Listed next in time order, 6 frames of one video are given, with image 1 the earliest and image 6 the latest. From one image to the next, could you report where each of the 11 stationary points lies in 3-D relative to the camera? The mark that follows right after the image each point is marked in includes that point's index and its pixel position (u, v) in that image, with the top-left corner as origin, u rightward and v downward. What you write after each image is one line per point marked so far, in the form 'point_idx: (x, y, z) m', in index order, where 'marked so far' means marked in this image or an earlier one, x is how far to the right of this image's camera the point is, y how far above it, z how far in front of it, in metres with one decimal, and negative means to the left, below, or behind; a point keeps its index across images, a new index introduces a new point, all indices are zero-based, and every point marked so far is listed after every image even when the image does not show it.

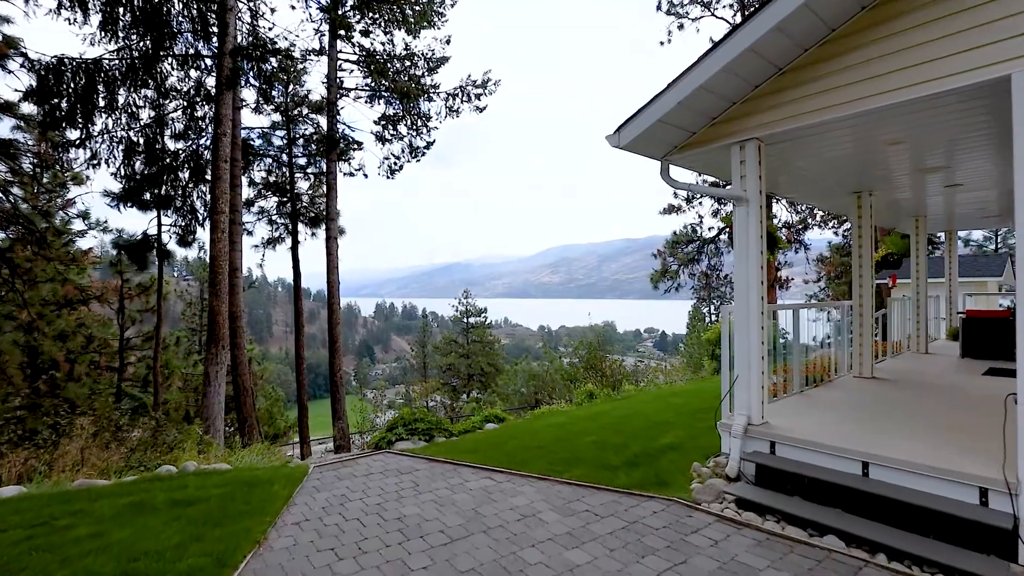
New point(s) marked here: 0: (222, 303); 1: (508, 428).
0: (-3.5, -0.2, +5.8) m
1: (0.0, -1.5, +5.2) m
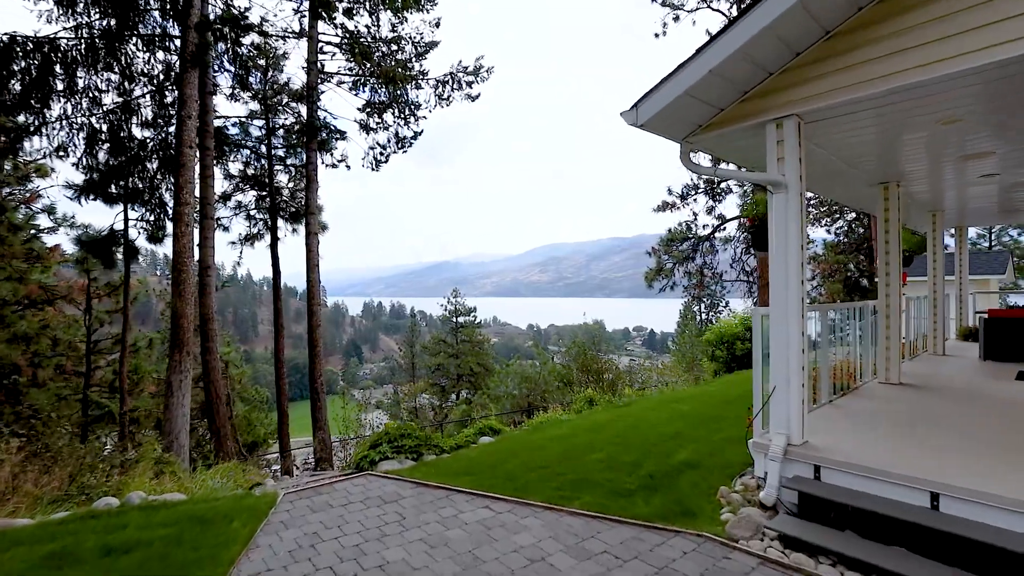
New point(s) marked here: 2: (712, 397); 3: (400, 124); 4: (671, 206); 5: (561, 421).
0: (-3.5, -0.2, +5.3) m
1: (-0.1, -1.5, +4.7) m
2: (+2.8, -1.5, +6.9) m
3: (-1.9, +2.8, +8.3) m
4: (+5.3, +2.8, +16.4) m
5: (+0.6, -1.6, +5.8) m
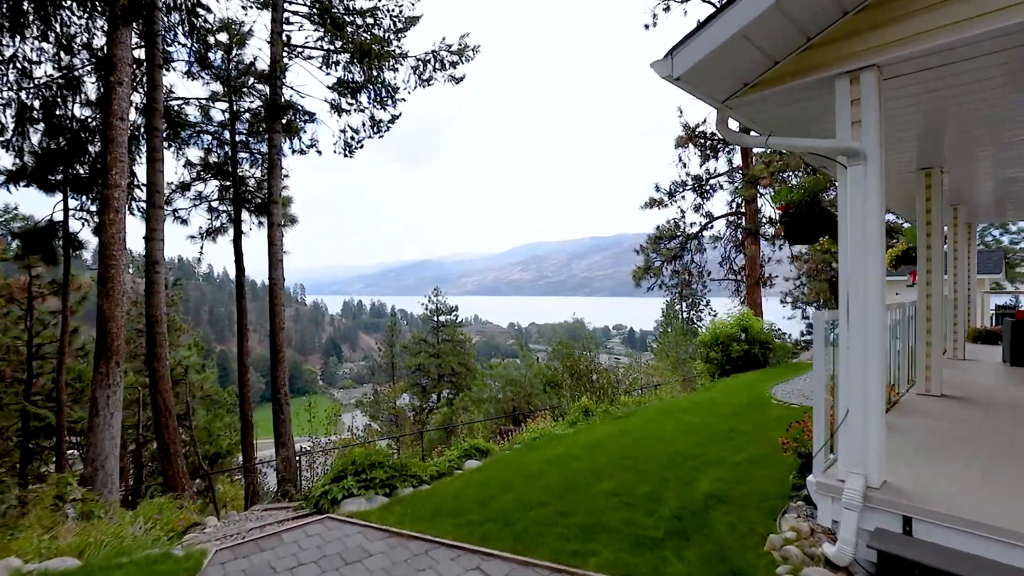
0: (-3.6, -0.2, +4.4) m
1: (-0.1, -1.5, +4.1) m
2: (+2.7, -1.5, +6.3) m
3: (-2.2, +2.8, +7.6) m
4: (+4.8, +2.8, +15.9) m
5: (+0.5, -1.6, +5.1) m
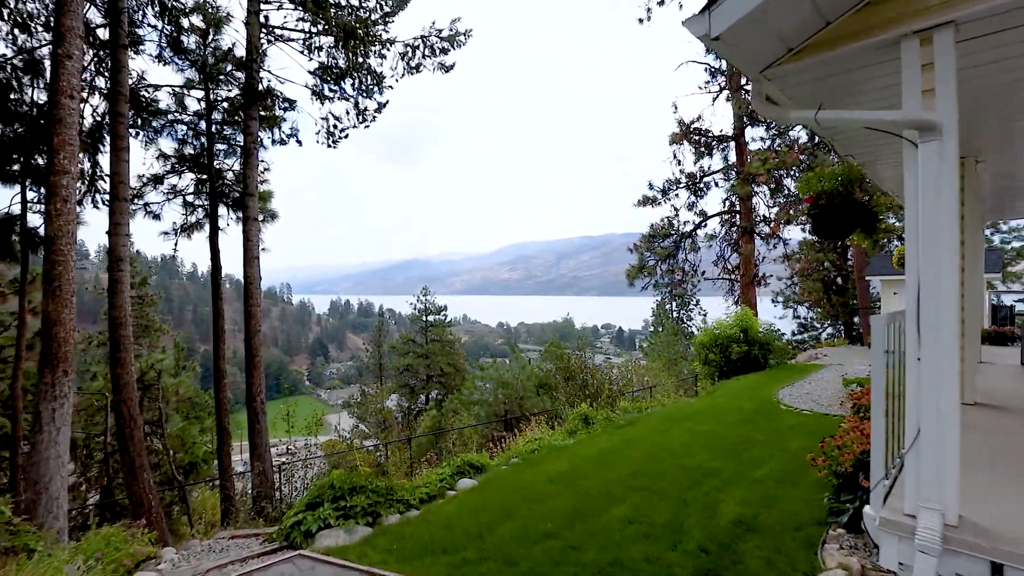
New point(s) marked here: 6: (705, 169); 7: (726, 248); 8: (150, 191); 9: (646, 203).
0: (-3.6, -0.2, +4.0) m
1: (-0.2, -1.5, +3.7) m
2: (+2.6, -1.5, +6.0) m
3: (-2.2, +2.8, +7.1) m
4: (+4.5, +2.8, +15.6) m
5: (+0.4, -1.6, +4.7) m
6: (+5.9, +3.6, +14.8) m
7: (+6.6, +1.2, +15.0) m
8: (-6.5, +1.7, +8.8) m
9: (+4.3, +2.7, +15.6) m
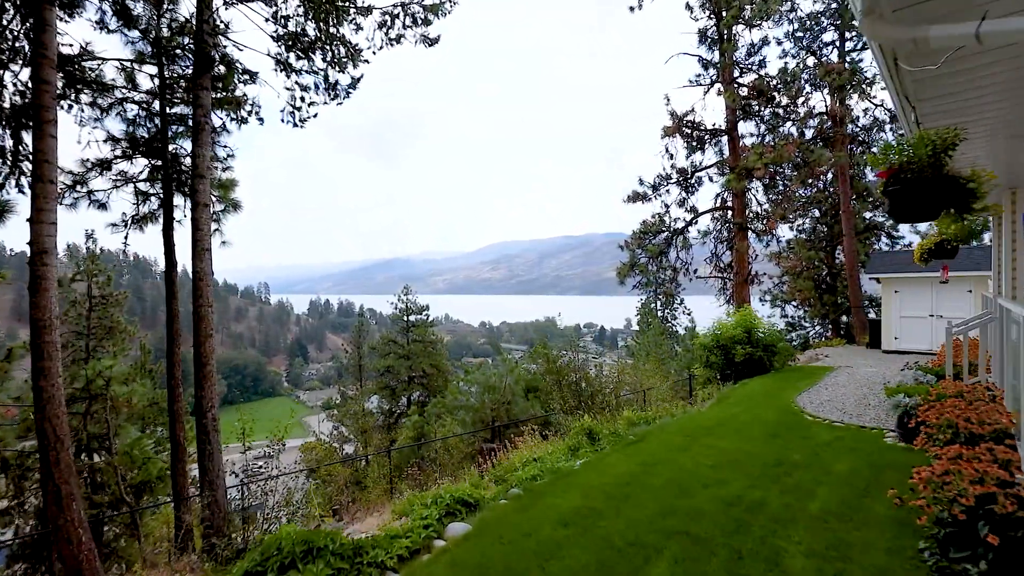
0: (-3.6, -0.1, +3.1) m
1: (-0.1, -1.5, +2.9) m
2: (+2.6, -1.5, +5.3) m
3: (-2.4, +2.9, +6.3) m
4: (+4.1, +2.9, +15.0) m
5: (+0.4, -1.5, +4.0) m
6: (+5.5, +3.7, +14.3) m
7: (+6.2, +1.3, +14.5) m
8: (-6.7, +1.8, +7.8) m
9: (+3.9, +2.8, +15.0) m
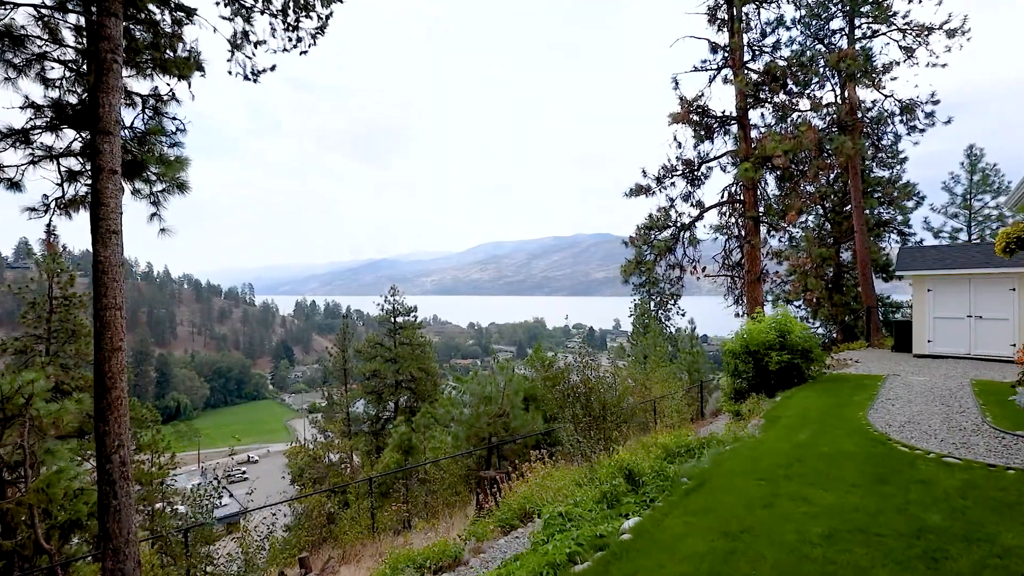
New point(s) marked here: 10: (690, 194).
0: (-3.5, -0.1, +1.8) m
1: (0.0, -1.4, +1.7) m
2: (+2.7, -1.4, +4.2) m
3: (-2.3, +2.9, +5.0) m
4: (+3.9, +2.9, +13.9) m
5: (+0.5, -1.5, +2.8) m
6: (+5.4, +3.7, +13.2) m
7: (+6.1, +1.3, +13.4) m
8: (-6.7, +1.8, +6.4) m
9: (+3.8, +2.8, +13.9) m
10: (+5.2, +2.7, +13.5) m
